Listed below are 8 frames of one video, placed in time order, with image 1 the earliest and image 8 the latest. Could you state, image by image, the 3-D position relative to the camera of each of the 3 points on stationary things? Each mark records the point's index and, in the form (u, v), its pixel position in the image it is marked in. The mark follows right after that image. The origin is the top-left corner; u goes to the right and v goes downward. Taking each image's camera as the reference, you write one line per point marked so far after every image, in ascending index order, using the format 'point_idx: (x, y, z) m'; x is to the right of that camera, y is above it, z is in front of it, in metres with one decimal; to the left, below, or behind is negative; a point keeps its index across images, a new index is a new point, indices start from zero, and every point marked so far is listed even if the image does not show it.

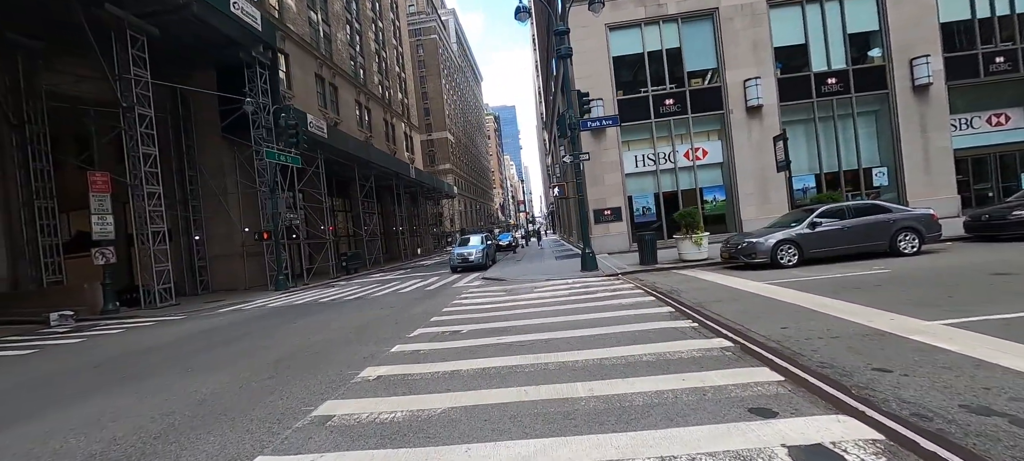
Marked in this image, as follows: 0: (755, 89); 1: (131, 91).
0: (+11.1, +6.5, +18.0) m
1: (-16.9, +6.2, +17.6) m
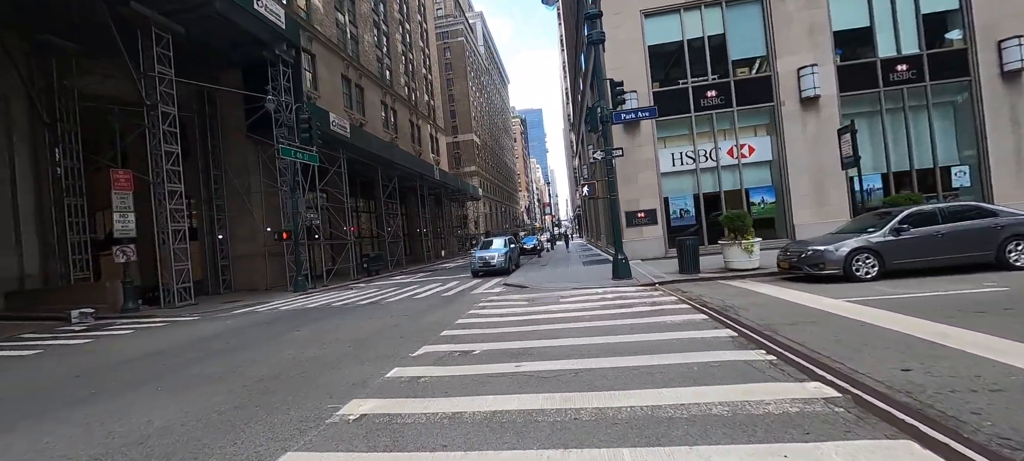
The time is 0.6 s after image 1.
0: (+12.2, +6.2, +16.2) m
1: (-15.7, +6.2, +17.5) m
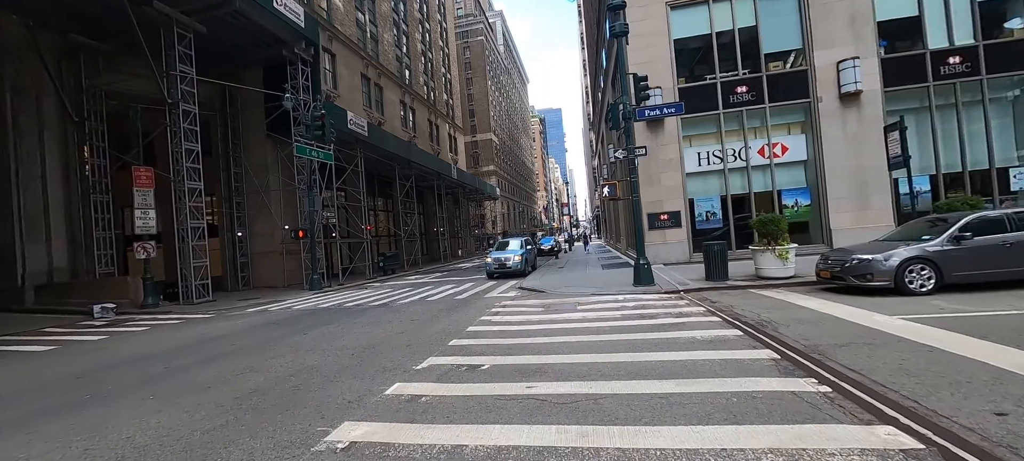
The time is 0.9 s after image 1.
0: (+12.9, +6.0, +15.1) m
1: (-14.9, +6.4, +17.7) m
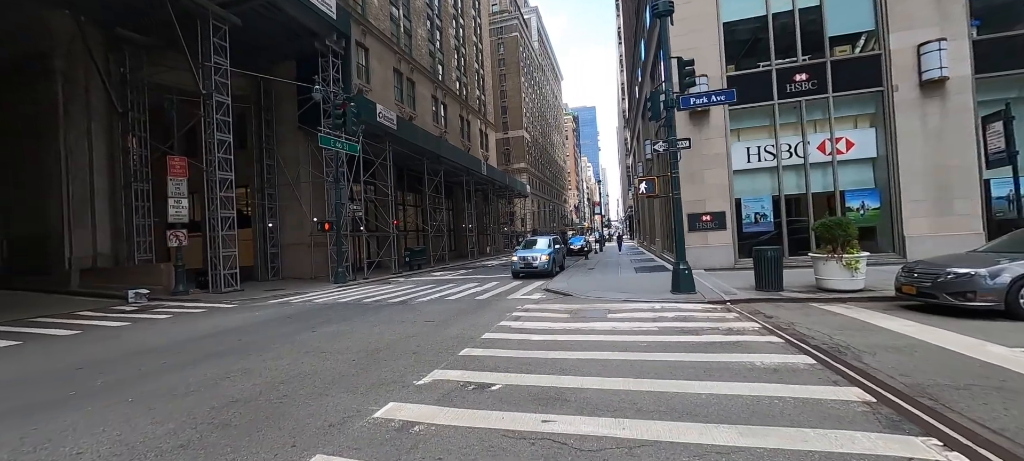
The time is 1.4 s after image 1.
0: (+14.0, +5.8, +13.1) m
1: (-13.6, +6.8, +17.9) m
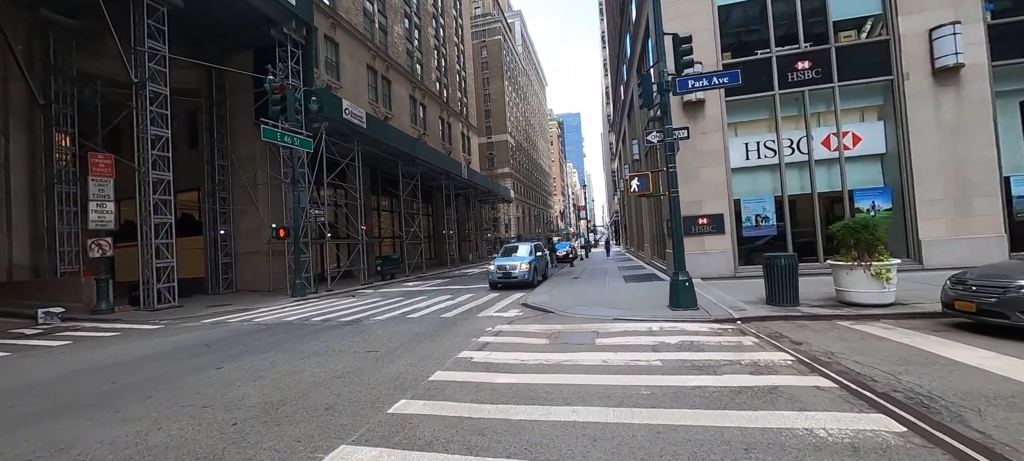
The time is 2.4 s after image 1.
0: (+13.2, +5.7, +11.9) m
1: (-14.6, +6.5, +15.7) m
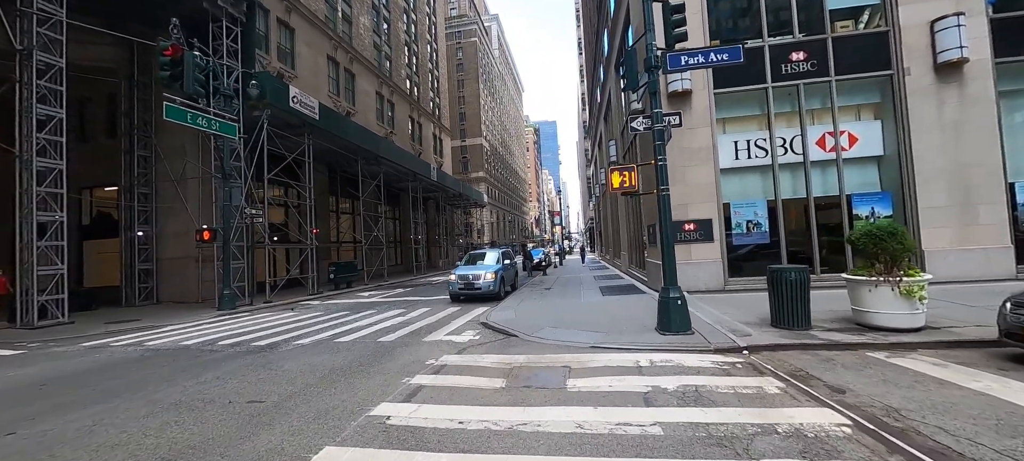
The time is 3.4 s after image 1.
0: (+12.2, +5.4, +10.9) m
1: (-15.7, +6.5, +13.0) m
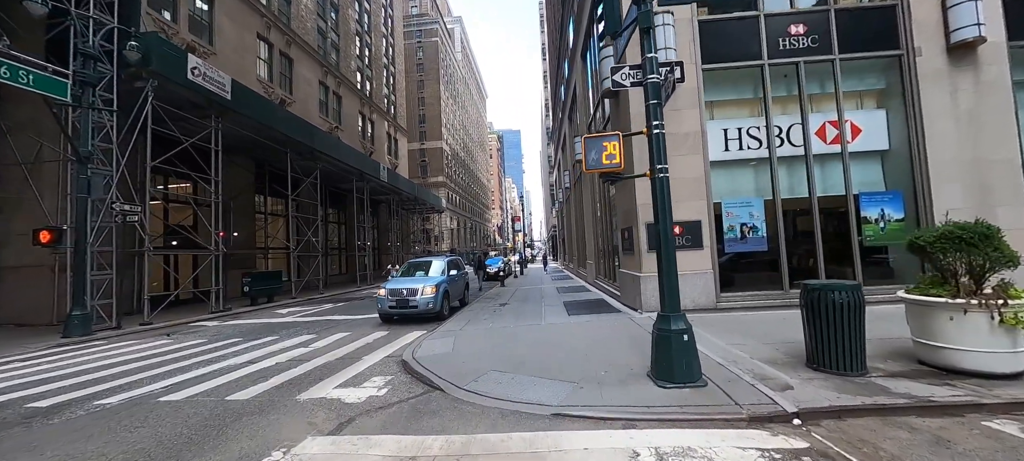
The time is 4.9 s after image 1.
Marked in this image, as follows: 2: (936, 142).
0: (+10.9, +5.3, +9.5) m
1: (-17.1, +6.6, +9.0) m
2: (+10.3, +2.1, +9.6) m
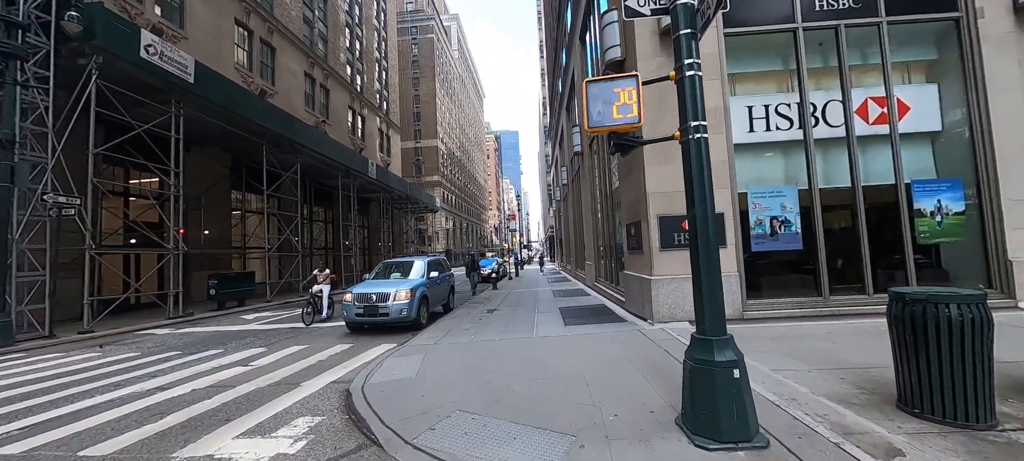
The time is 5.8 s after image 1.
0: (+10.6, +5.4, +7.9) m
1: (-17.3, +6.8, +7.3) m
2: (+10.0, +2.2, +8.1) m
